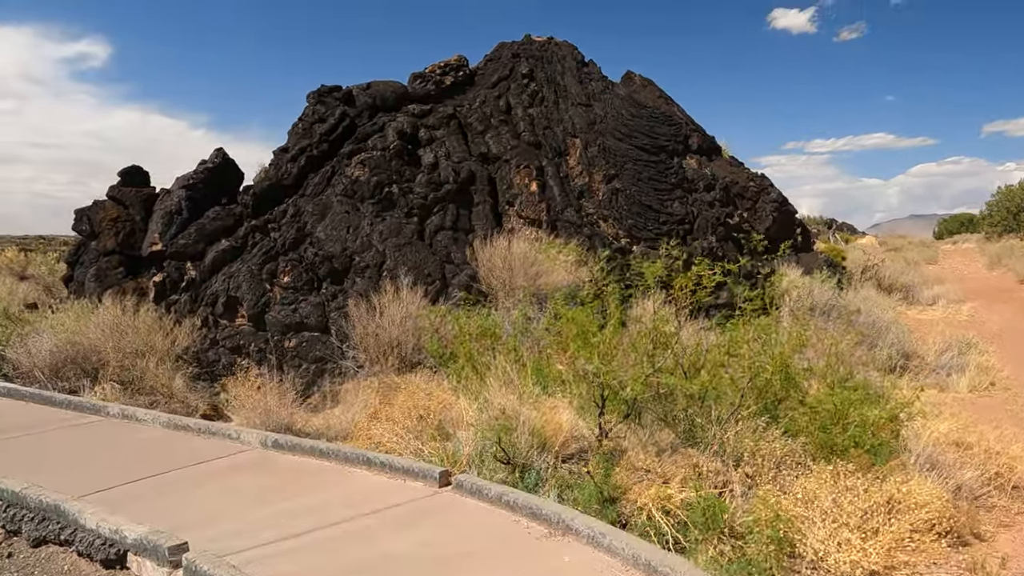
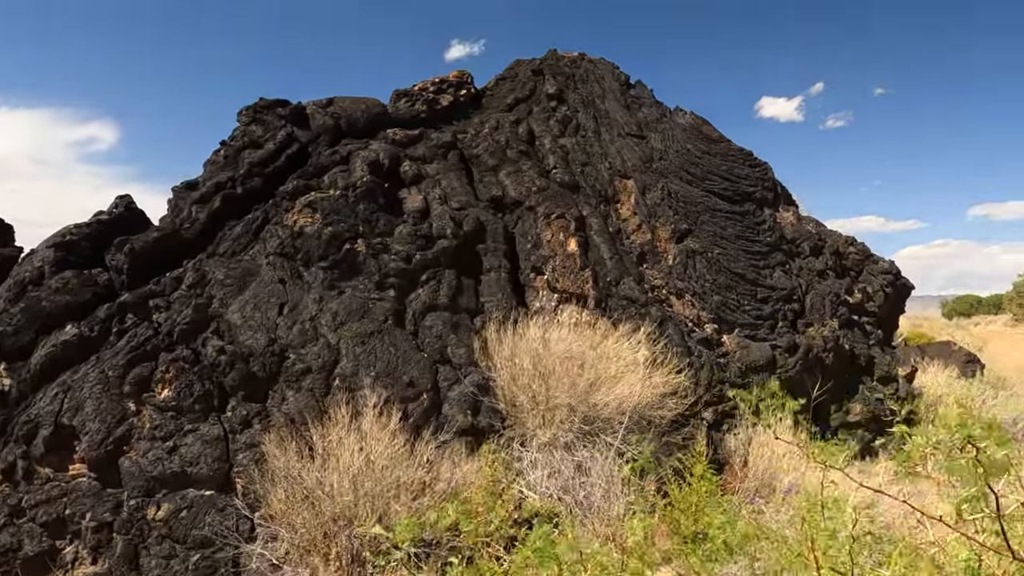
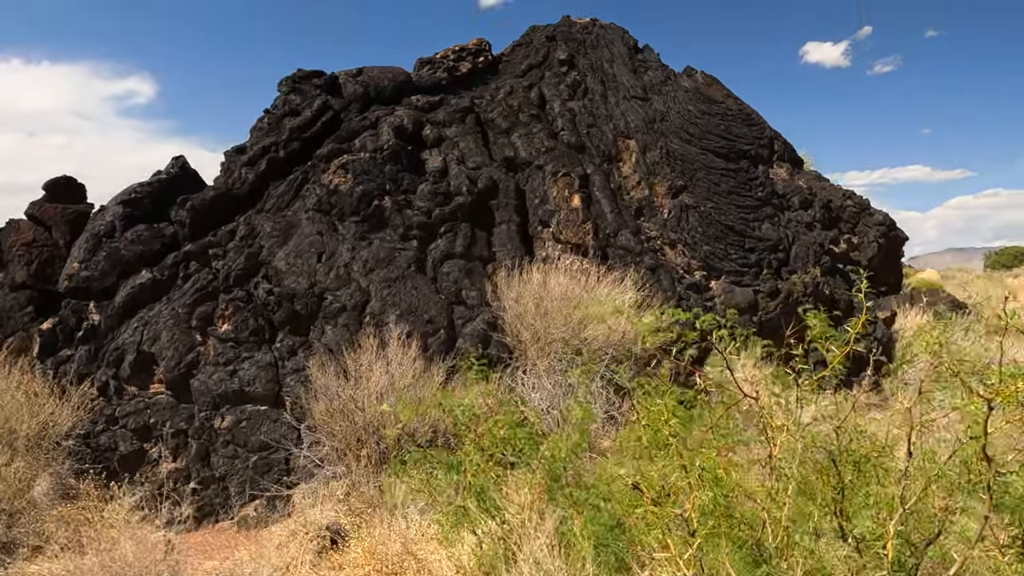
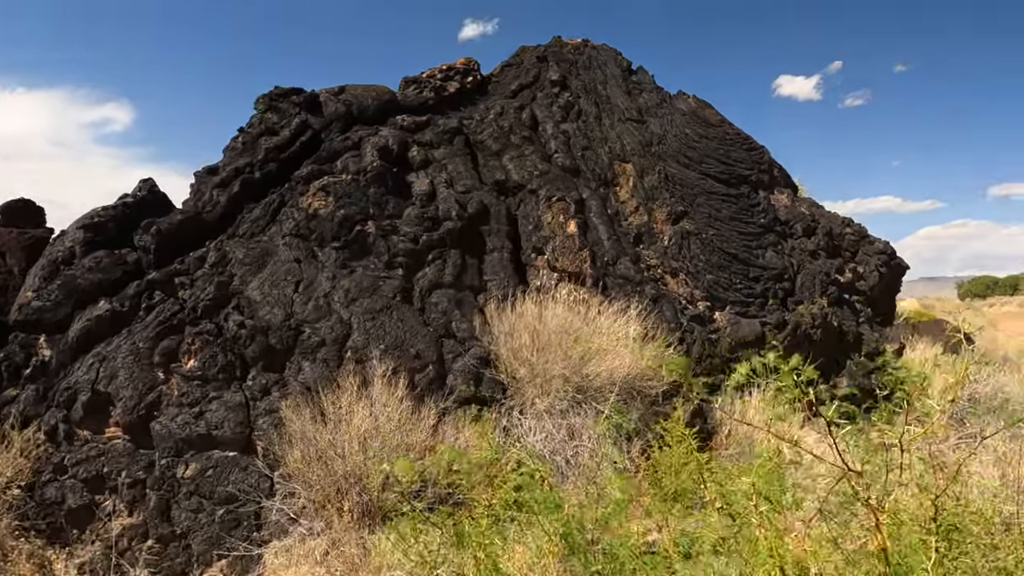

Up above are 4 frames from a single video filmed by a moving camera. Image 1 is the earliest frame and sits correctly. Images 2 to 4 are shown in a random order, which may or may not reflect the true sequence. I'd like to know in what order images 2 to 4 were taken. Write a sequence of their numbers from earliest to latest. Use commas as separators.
3, 4, 2
